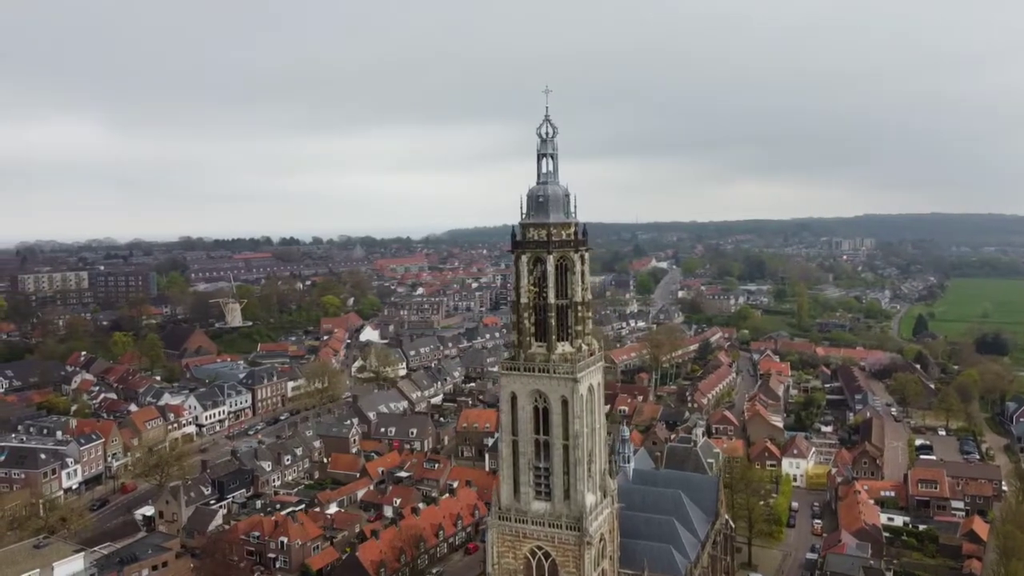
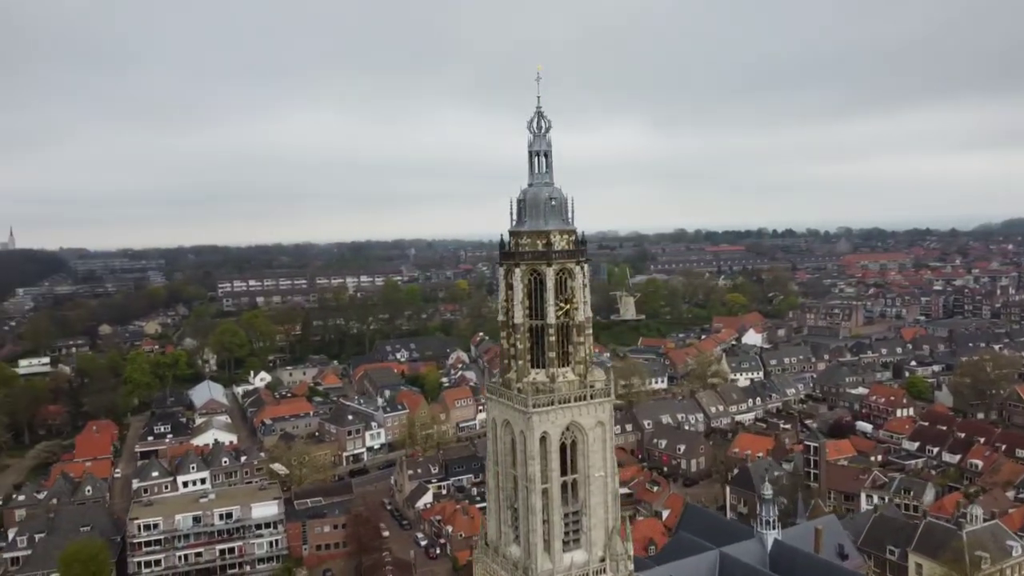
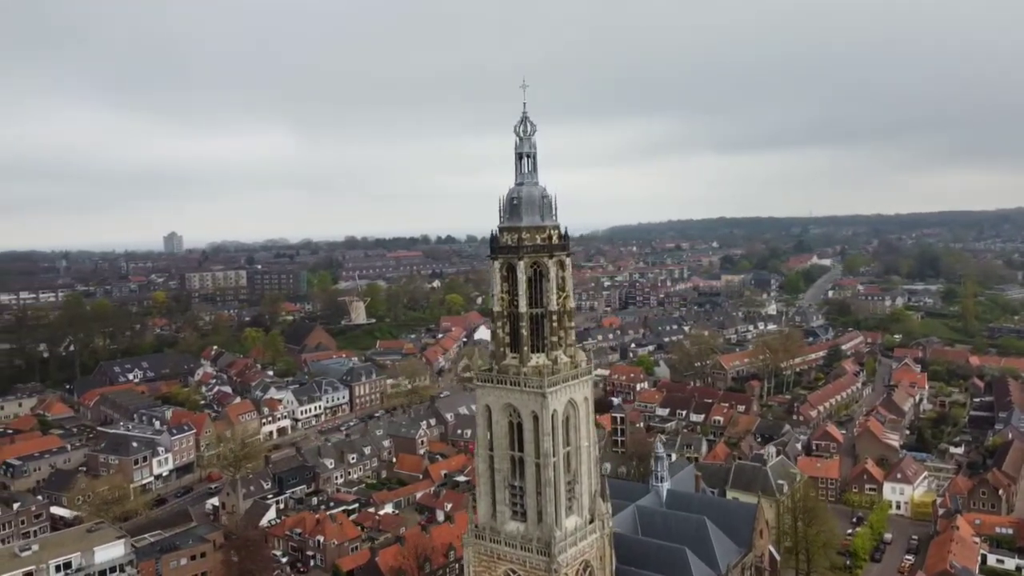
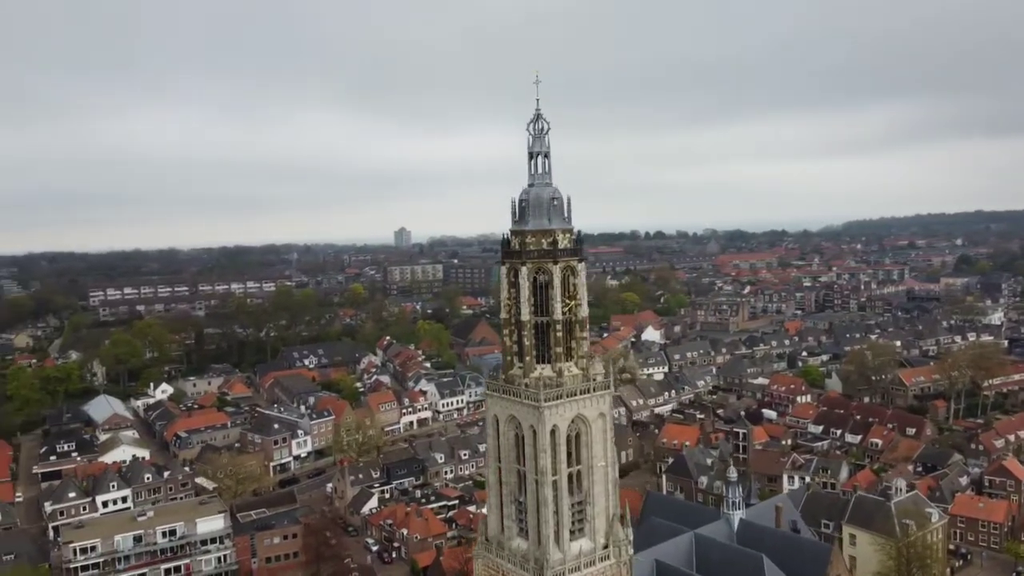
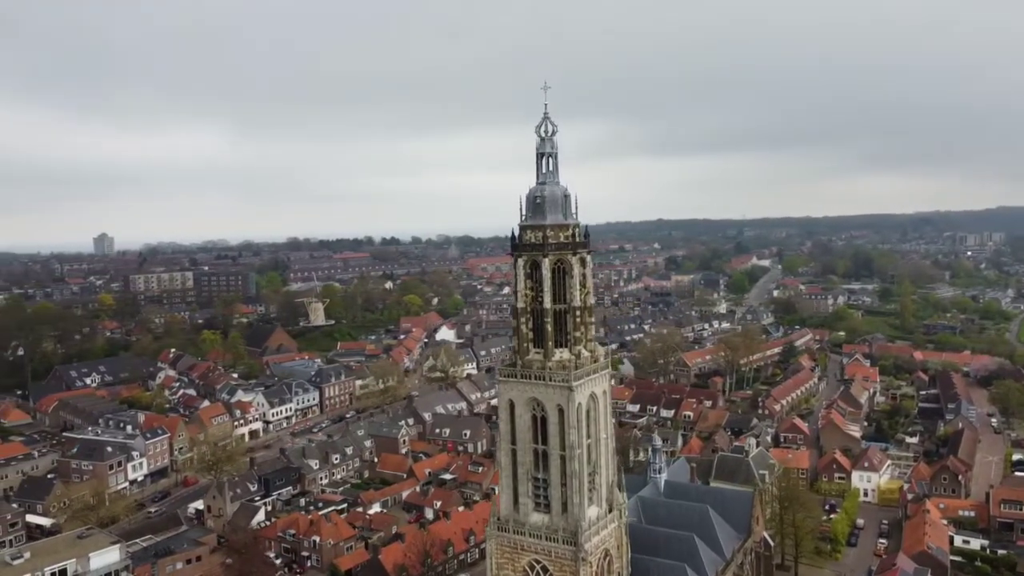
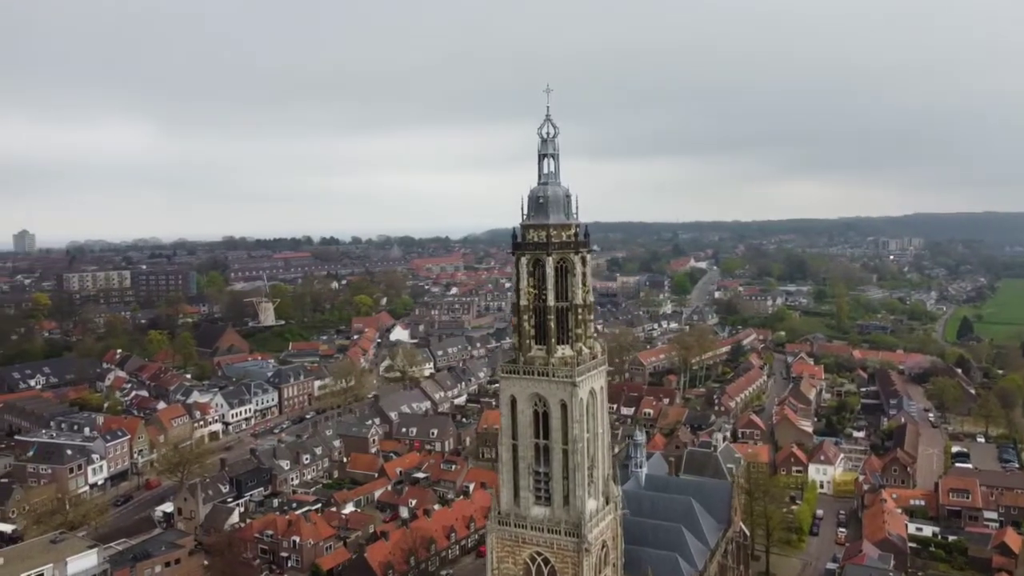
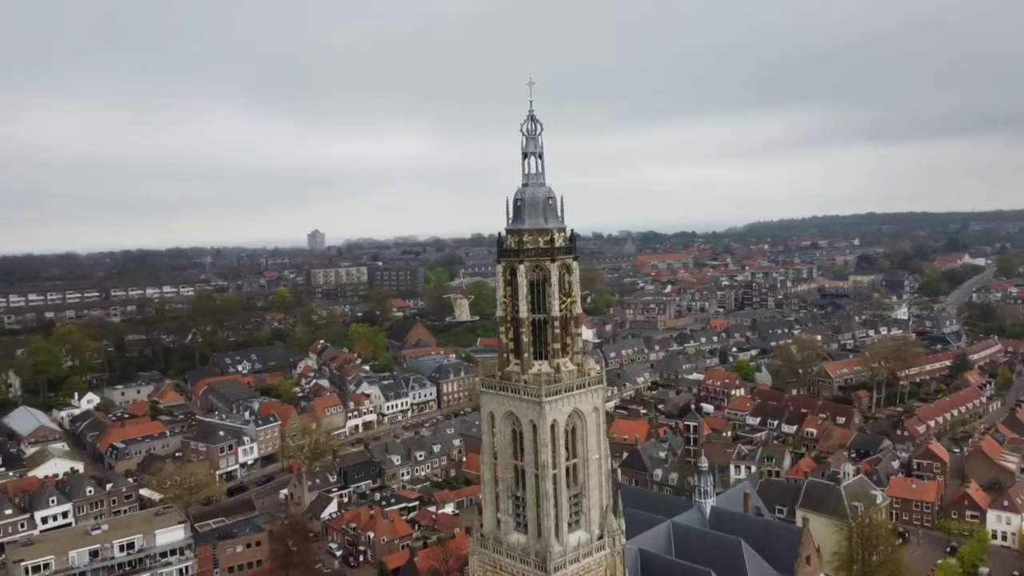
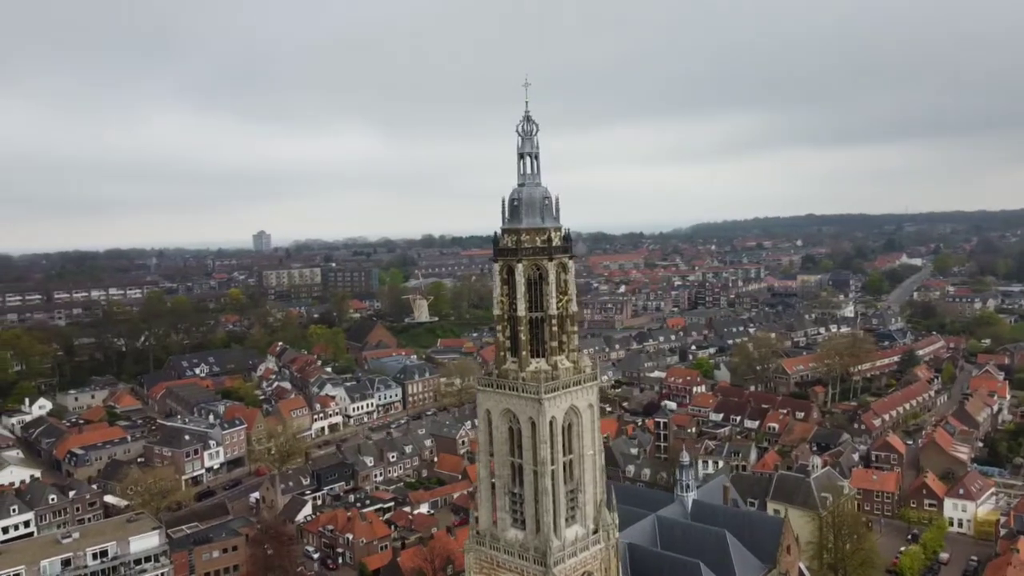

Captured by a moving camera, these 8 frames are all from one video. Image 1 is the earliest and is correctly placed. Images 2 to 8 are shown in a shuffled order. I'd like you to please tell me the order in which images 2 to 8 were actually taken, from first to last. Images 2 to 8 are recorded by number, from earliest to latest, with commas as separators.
6, 5, 3, 8, 7, 4, 2
